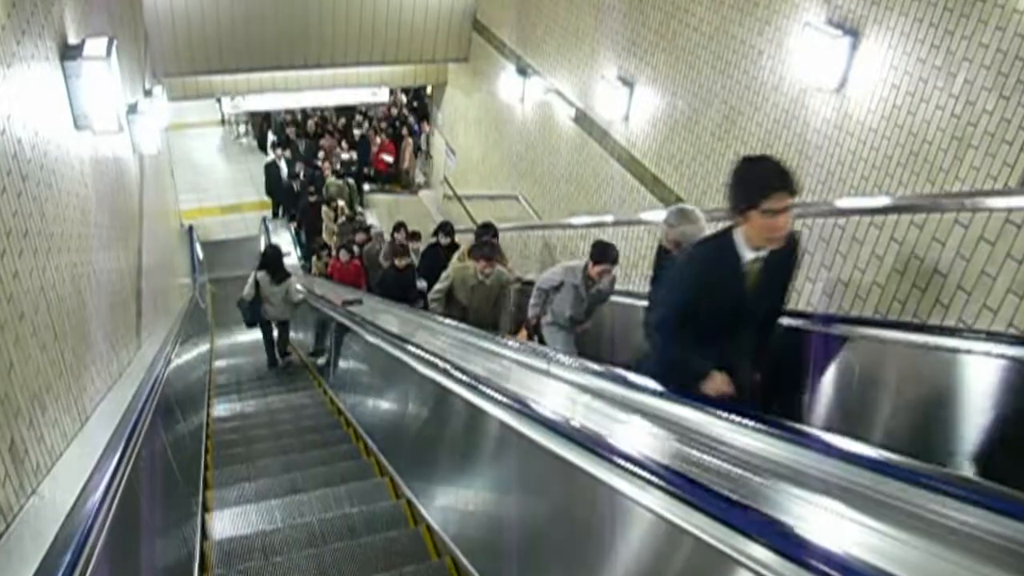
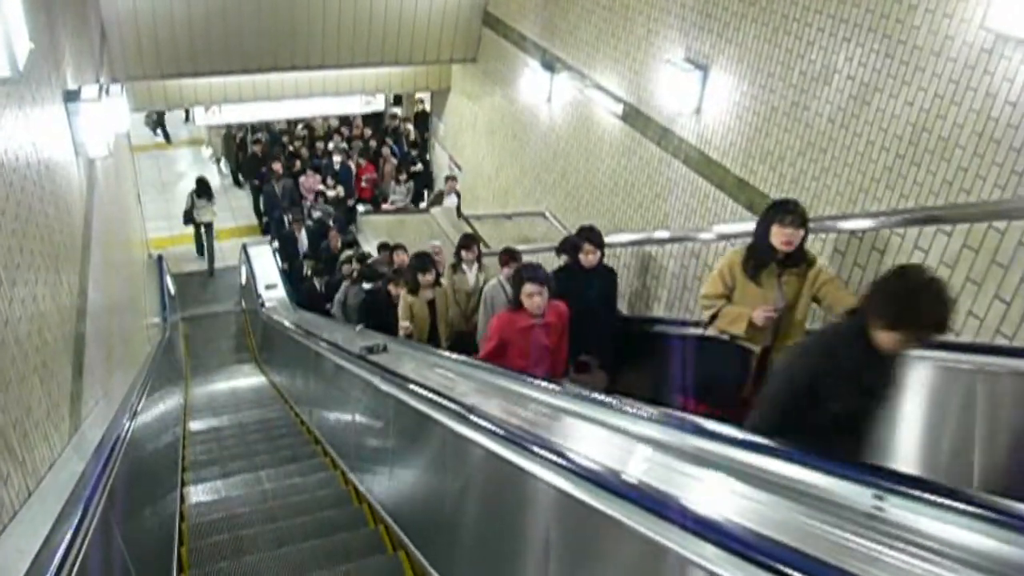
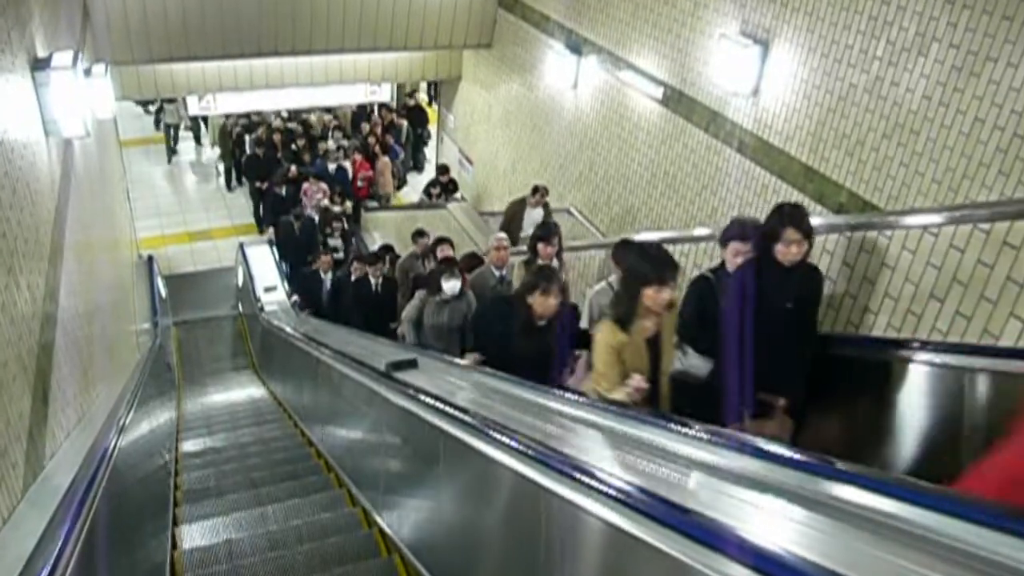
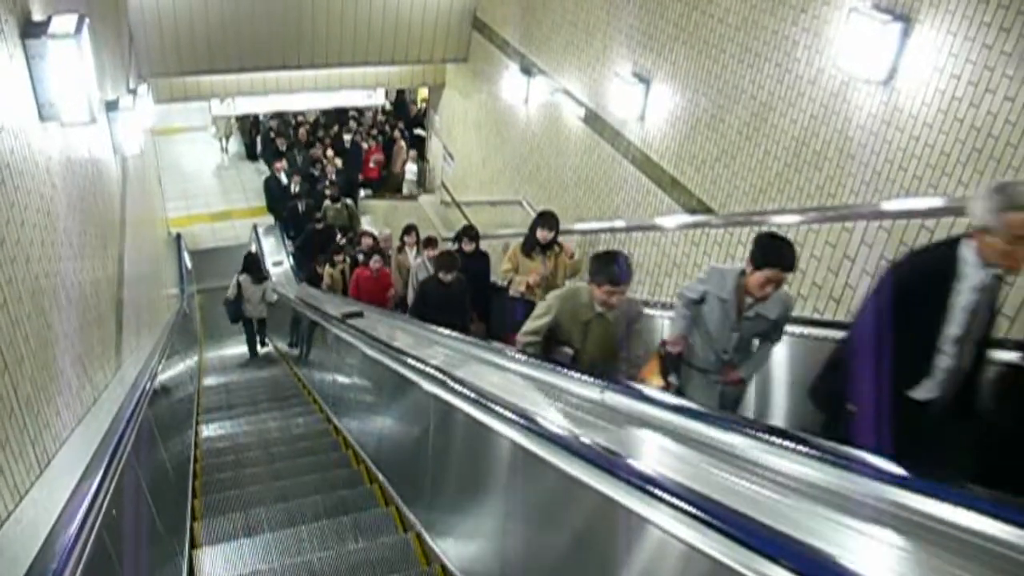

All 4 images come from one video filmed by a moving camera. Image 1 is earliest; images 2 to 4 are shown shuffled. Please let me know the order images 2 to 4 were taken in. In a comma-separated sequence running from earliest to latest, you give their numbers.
4, 2, 3
